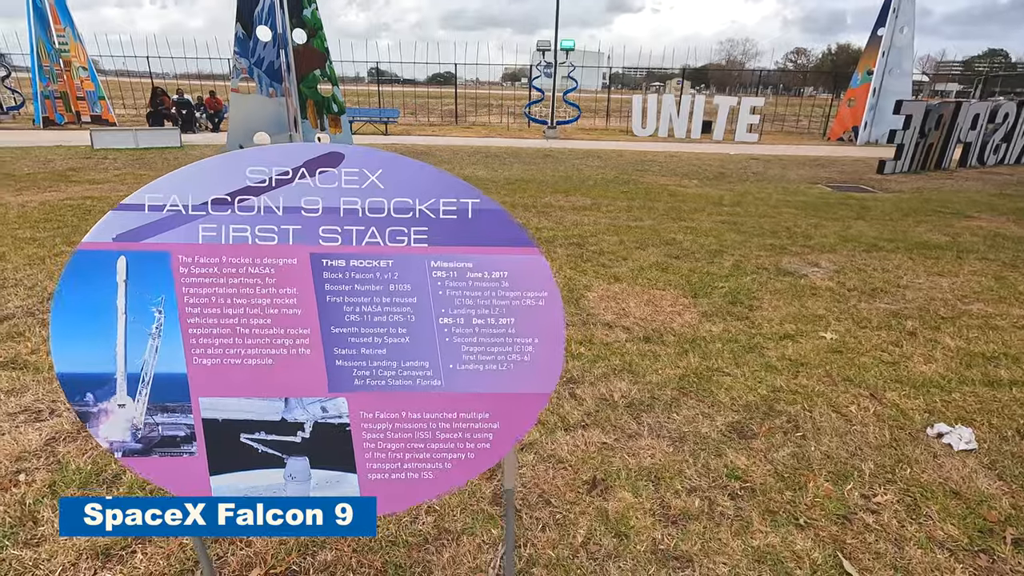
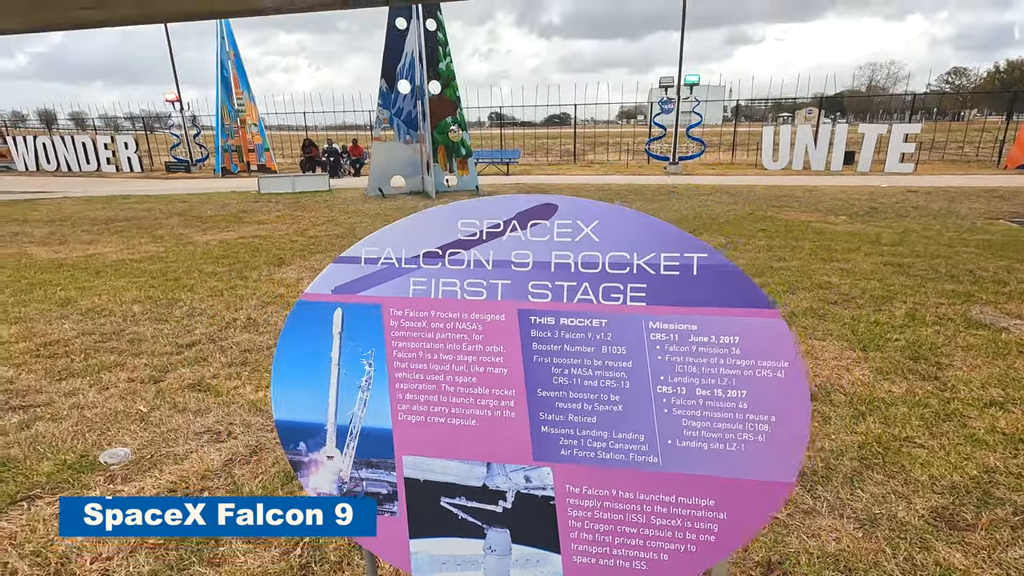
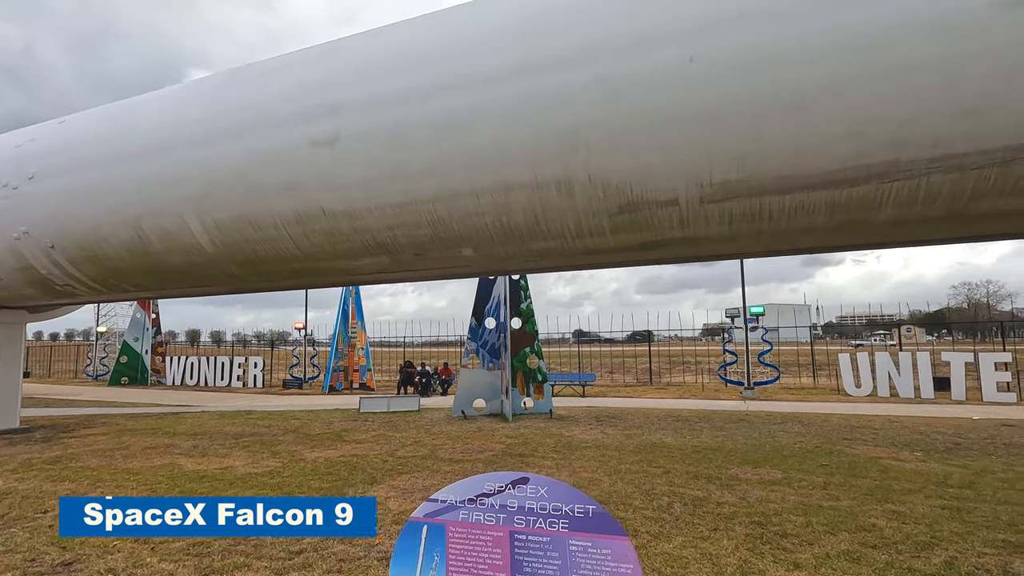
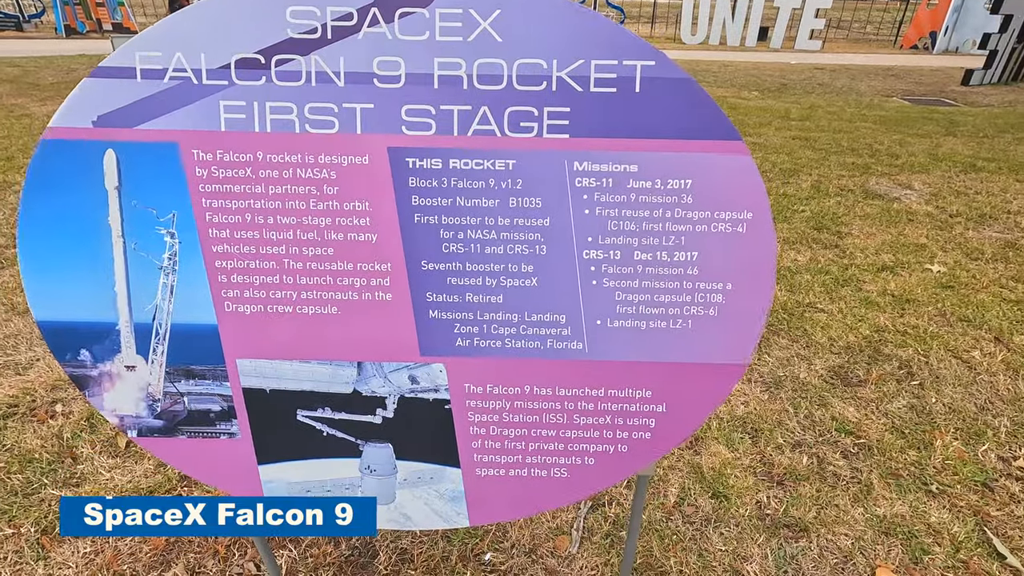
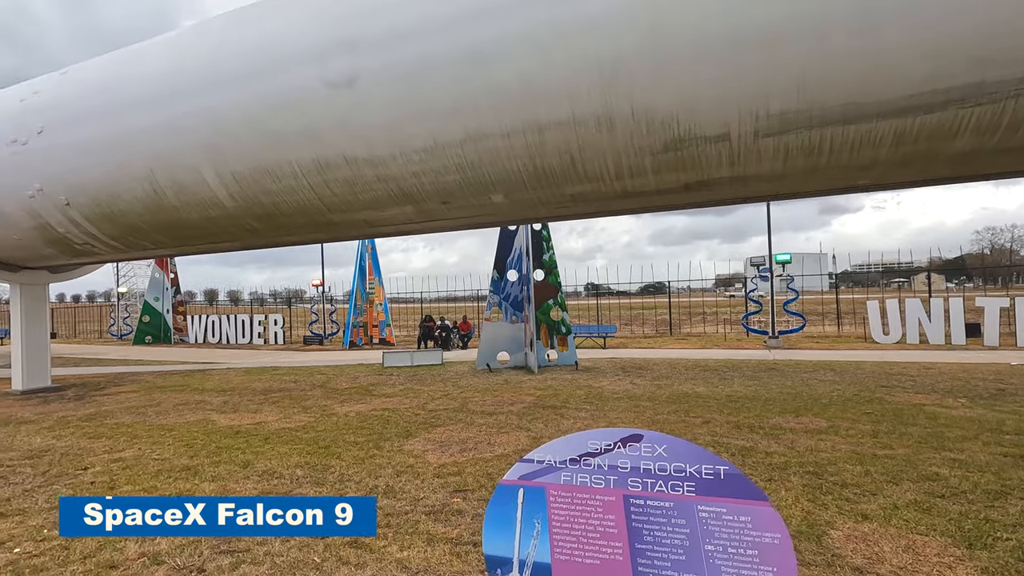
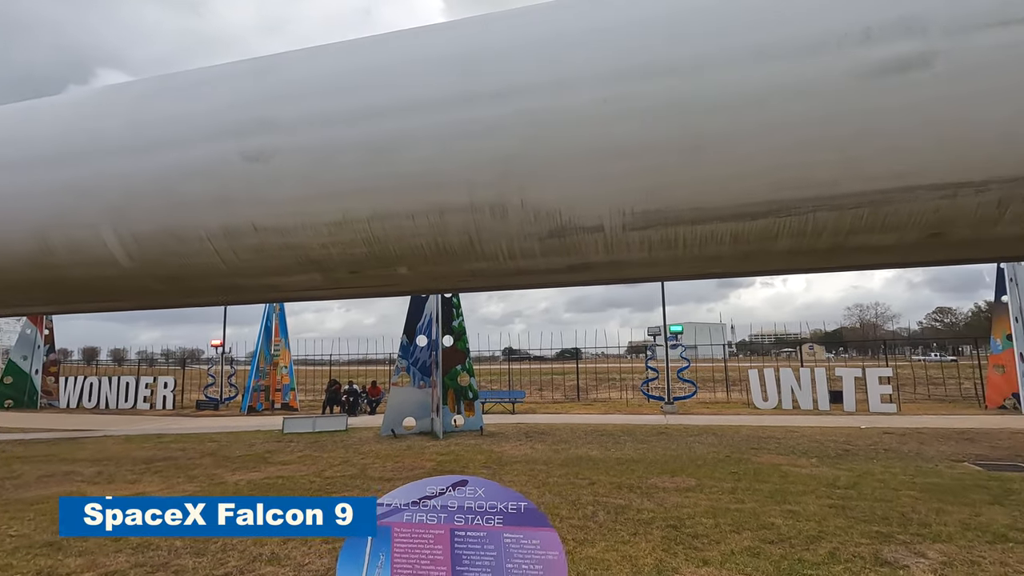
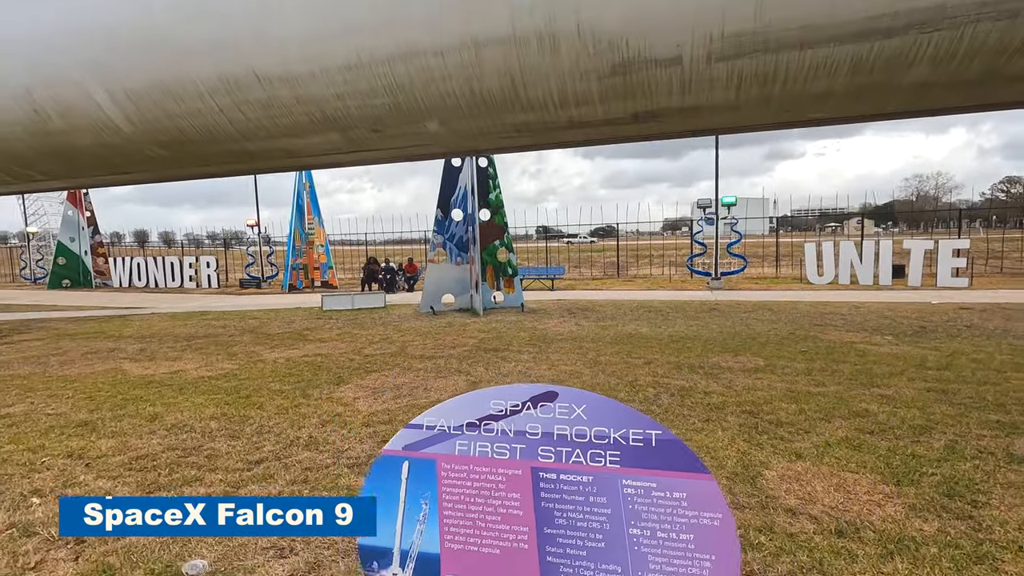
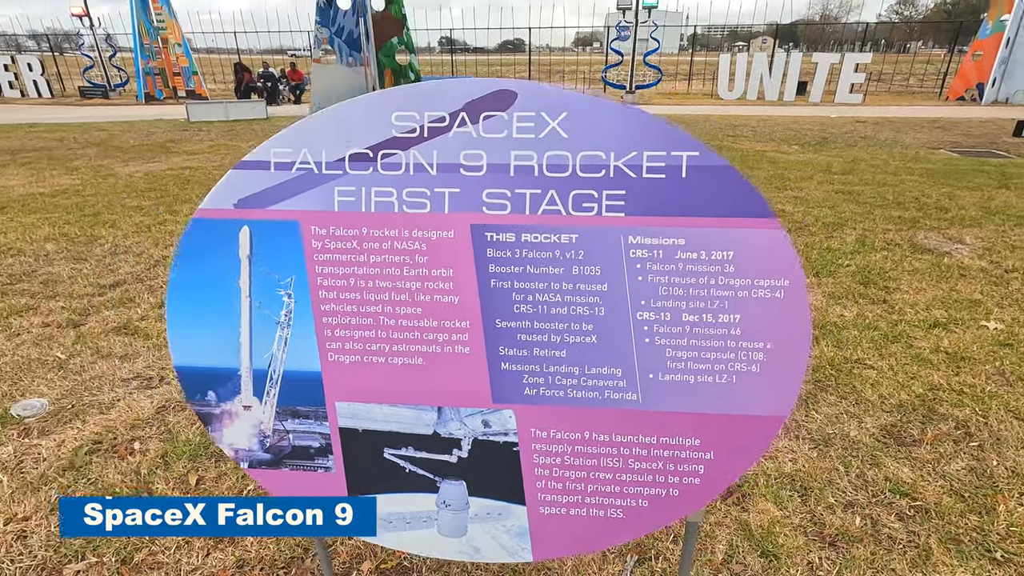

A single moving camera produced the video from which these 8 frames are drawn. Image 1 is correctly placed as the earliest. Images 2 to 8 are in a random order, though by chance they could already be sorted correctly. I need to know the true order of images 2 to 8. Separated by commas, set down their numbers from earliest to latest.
4, 8, 2, 7, 5, 3, 6
